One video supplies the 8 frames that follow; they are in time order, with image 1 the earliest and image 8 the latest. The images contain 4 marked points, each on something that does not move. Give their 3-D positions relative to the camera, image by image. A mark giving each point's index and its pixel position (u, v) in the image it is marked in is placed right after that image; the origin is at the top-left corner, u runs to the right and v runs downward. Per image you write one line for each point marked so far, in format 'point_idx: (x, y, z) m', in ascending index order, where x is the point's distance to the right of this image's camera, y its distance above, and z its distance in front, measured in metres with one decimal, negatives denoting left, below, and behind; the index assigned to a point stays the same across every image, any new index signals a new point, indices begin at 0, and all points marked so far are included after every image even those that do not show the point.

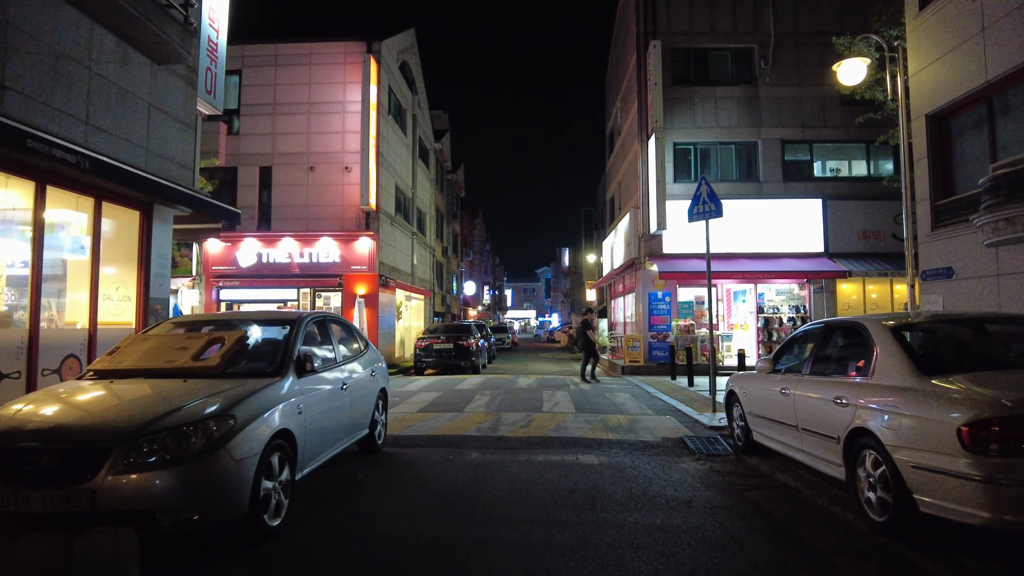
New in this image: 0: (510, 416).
0: (0.0, -1.9, +9.5) m
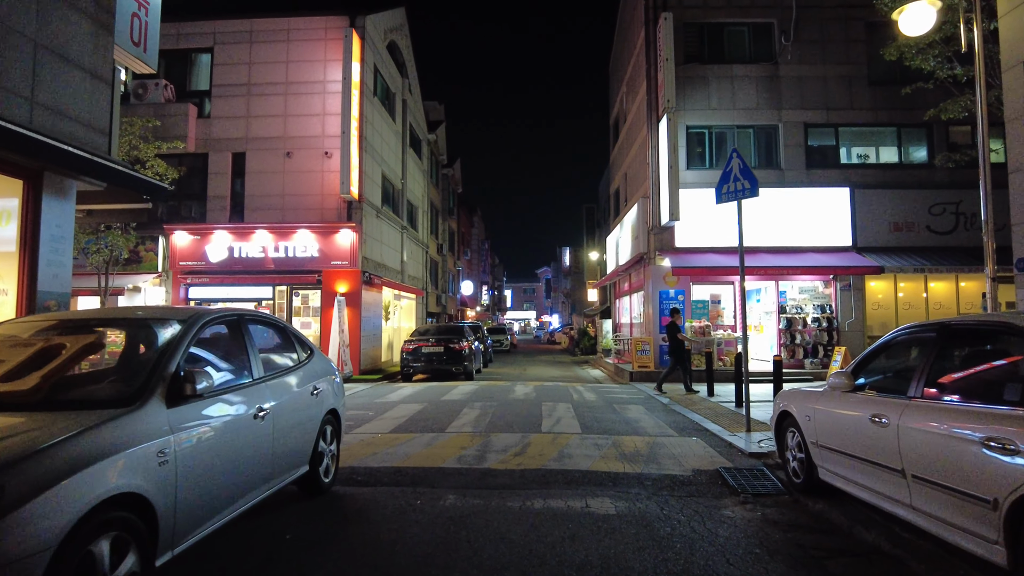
0: (-0.1, -1.8, +7.7) m
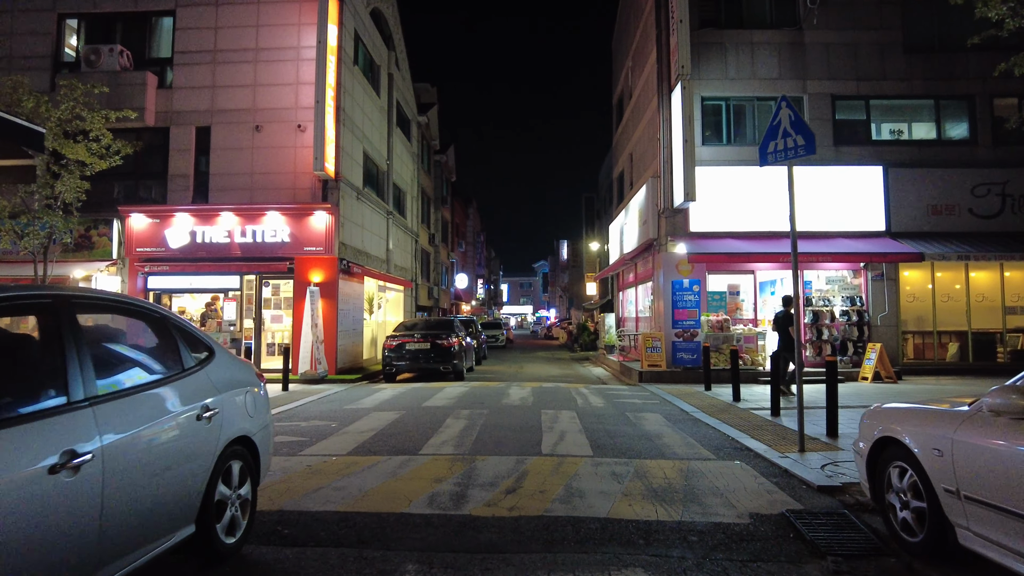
0: (-0.2, -1.6, +6.0) m
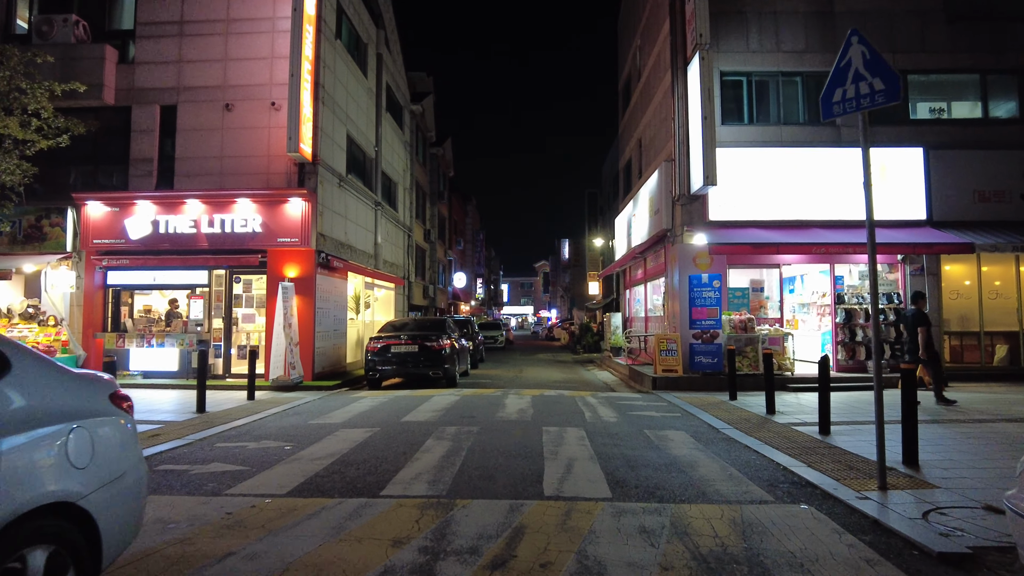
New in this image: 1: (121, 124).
0: (-0.3, -1.5, +4.4) m
1: (-8.8, +3.7, +14.8) m
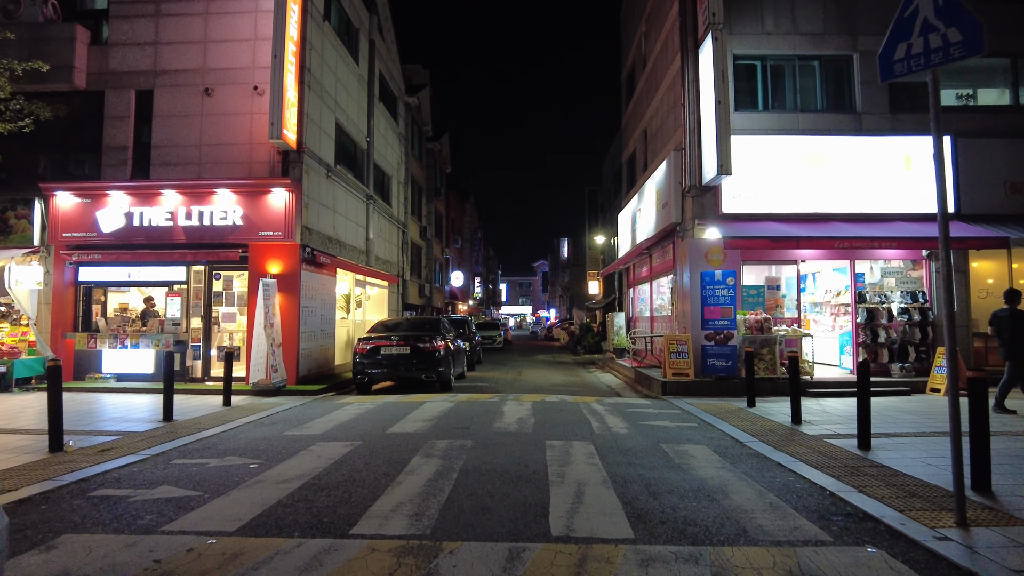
0: (-0.3, -1.5, +3.5) m
1: (-8.9, +3.8, +13.9) m
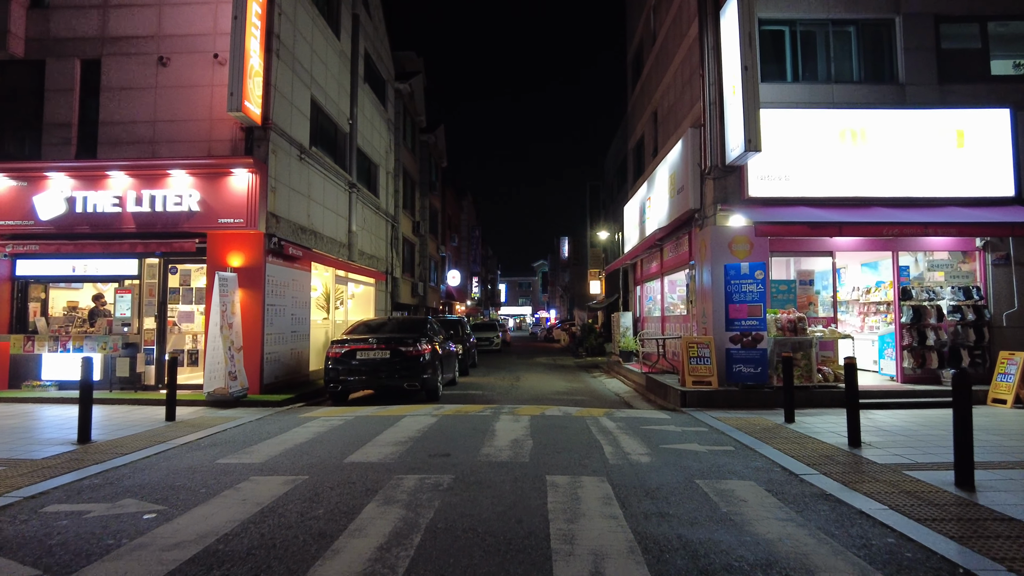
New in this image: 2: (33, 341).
0: (-0.3, -1.4, +1.9) m
1: (-8.9, +3.8, +12.3) m
2: (-8.6, -0.9, +11.7) m
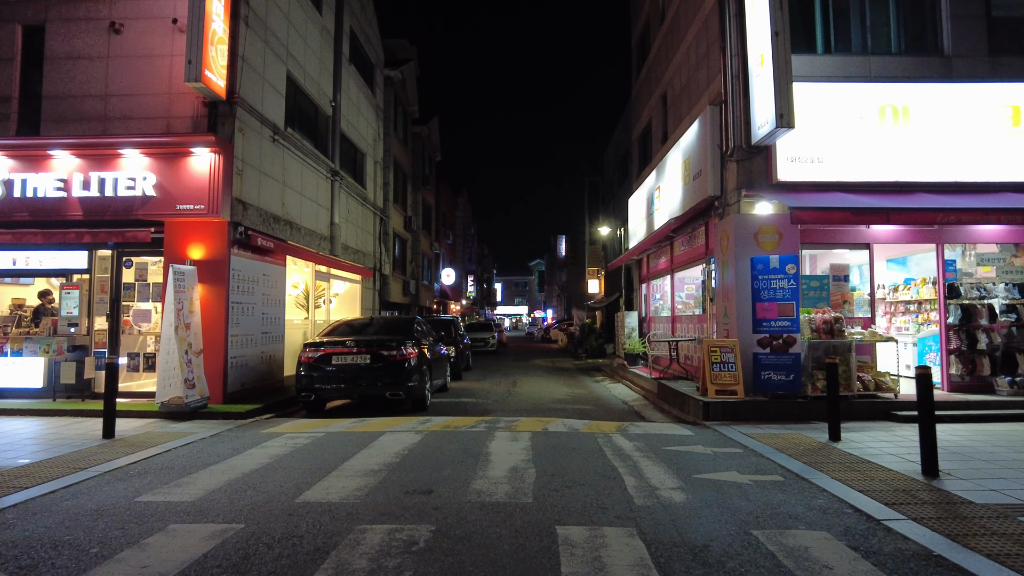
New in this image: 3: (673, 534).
0: (-0.3, -1.3, +0.6) m
1: (-9.0, +3.9, +10.9) m
2: (-8.6, -0.9, +10.3) m
3: (+1.0, -1.5, +4.0) m
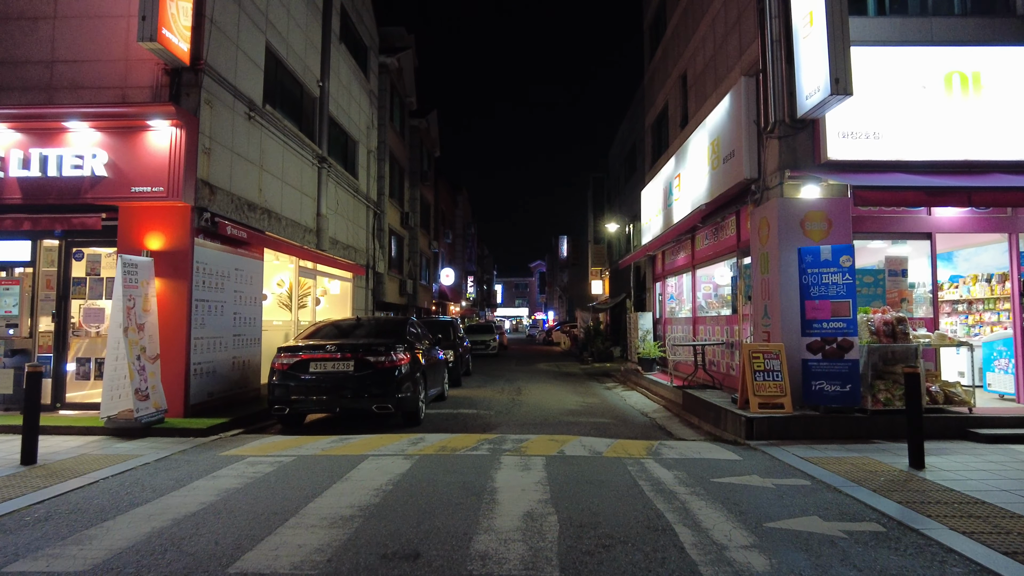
0: (-0.2, -1.2, -0.8) m
1: (-8.9, +4.0, +9.5) m
2: (-8.5, -0.8, +9.0) m
3: (+1.1, -1.4, +2.7) m
